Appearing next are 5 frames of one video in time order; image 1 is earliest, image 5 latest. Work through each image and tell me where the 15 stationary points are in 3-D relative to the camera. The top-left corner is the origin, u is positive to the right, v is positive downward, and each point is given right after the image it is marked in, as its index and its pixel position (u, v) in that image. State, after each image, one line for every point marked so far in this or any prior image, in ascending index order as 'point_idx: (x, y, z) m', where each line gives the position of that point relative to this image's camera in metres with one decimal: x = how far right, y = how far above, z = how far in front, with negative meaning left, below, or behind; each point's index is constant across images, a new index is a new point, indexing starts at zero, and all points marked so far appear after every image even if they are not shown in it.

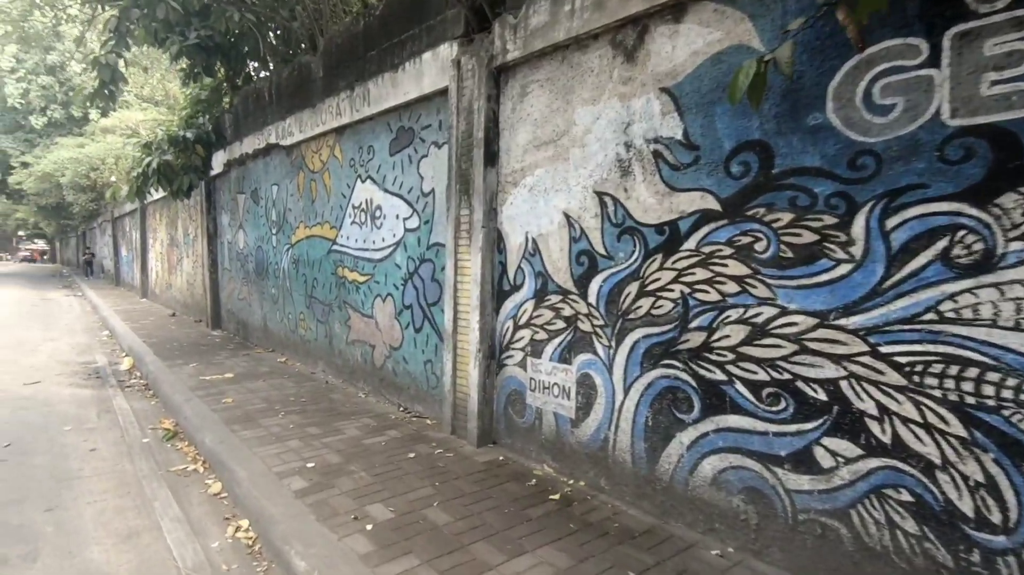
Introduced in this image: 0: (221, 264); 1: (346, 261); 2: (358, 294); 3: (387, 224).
0: (-5.6, +0.4, +10.3) m
1: (-1.9, +0.3, +6.3) m
2: (-1.8, -0.1, +6.1) m
3: (-1.3, +0.7, +5.6) m
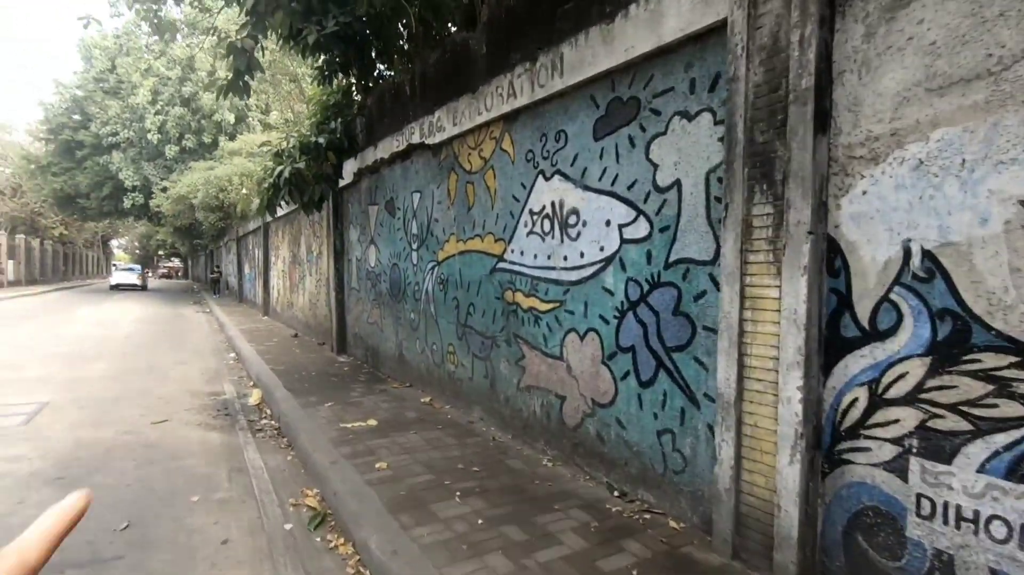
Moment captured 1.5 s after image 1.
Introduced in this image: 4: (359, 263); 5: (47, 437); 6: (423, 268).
0: (-2.9, +0.1, +9.4) m
1: (+0.1, 0.0, +4.9) m
2: (+0.2, -0.4, +4.7) m
3: (+0.6, +0.4, +4.1) m
4: (-2.5, +0.4, +8.8) m
5: (-4.7, -1.5, +5.4) m
6: (-1.1, +0.2, +6.7) m
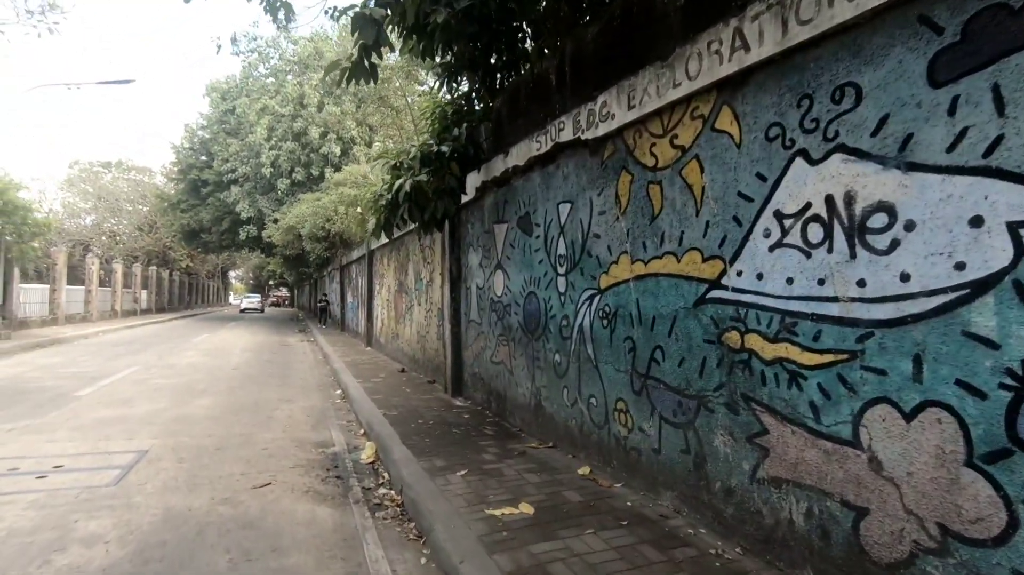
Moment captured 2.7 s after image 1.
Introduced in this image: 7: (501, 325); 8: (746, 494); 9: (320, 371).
0: (-0.7, -0.4, +8.2) m
1: (+1.5, -0.2, +3.3) m
2: (+1.6, -0.6, +3.0) m
3: (+1.9, +0.2, +2.5) m
4: (-0.4, -0.1, +7.6) m
5: (-3.1, -1.8, +4.4) m
6: (+0.6, -0.1, +5.3) m
7: (-0.2, -0.5, +6.9) m
8: (+1.5, -1.3, +3.3) m
9: (-4.4, -1.9, +12.5) m
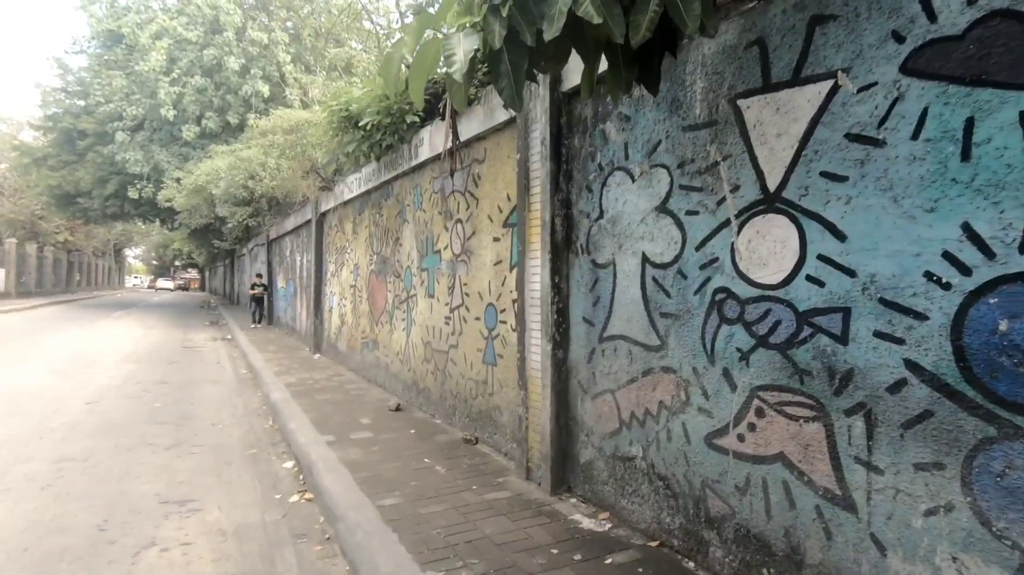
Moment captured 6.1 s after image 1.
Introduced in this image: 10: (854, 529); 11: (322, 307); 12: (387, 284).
0: (+0.6, -0.3, +3.8) m
1: (+3.4, -0.2, -0.8) m
2: (+3.5, -0.6, -1.1) m
3: (+3.9, +0.2, -1.6) m
4: (+0.9, +0.1, +3.1) m
5: (-1.3, -1.7, -0.3) m
6: (+2.3, 0.0, +1.0) m
7: (+1.3, -0.4, +2.6) m
8: (+3.4, -1.3, -0.8) m
9: (-3.7, -1.6, +7.5) m
10: (+1.5, -1.0, +2.3) m
11: (-3.9, -0.4, +11.1) m
12: (-1.7, 0.0, +7.6) m
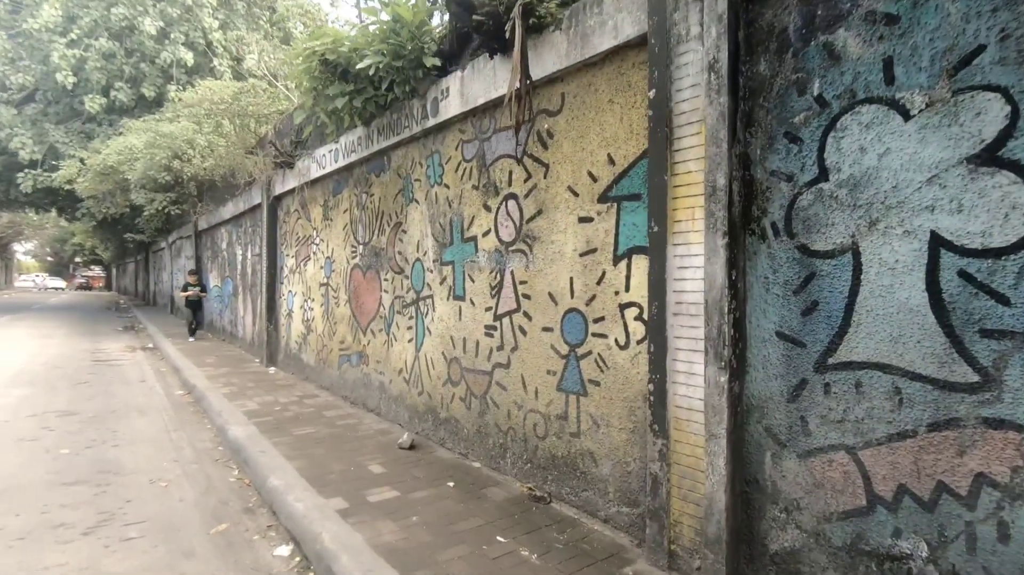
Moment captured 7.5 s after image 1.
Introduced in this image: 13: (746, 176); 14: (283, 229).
0: (+1.4, -0.3, +2.4) m
1: (+4.7, -0.2, -1.8) m
2: (+4.9, -0.6, -2.0) m
3: (+5.3, +0.2, -2.5) m
4: (+1.8, +0.1, +1.9) m
5: (0.0, -1.8, -1.8) m
6: (+3.4, 0.0, -0.1) m
7: (+2.2, -0.4, +1.4) m
8: (+4.7, -1.3, -1.7) m
9: (-3.3, -1.6, +5.7) m
10: (+2.5, -1.0, +1.1) m
11: (-4.0, -0.4, +9.2) m
12: (-1.4, +0.1, +5.9) m
13: (+1.2, +0.6, +2.6) m
14: (-3.7, +1.0, +8.8) m
